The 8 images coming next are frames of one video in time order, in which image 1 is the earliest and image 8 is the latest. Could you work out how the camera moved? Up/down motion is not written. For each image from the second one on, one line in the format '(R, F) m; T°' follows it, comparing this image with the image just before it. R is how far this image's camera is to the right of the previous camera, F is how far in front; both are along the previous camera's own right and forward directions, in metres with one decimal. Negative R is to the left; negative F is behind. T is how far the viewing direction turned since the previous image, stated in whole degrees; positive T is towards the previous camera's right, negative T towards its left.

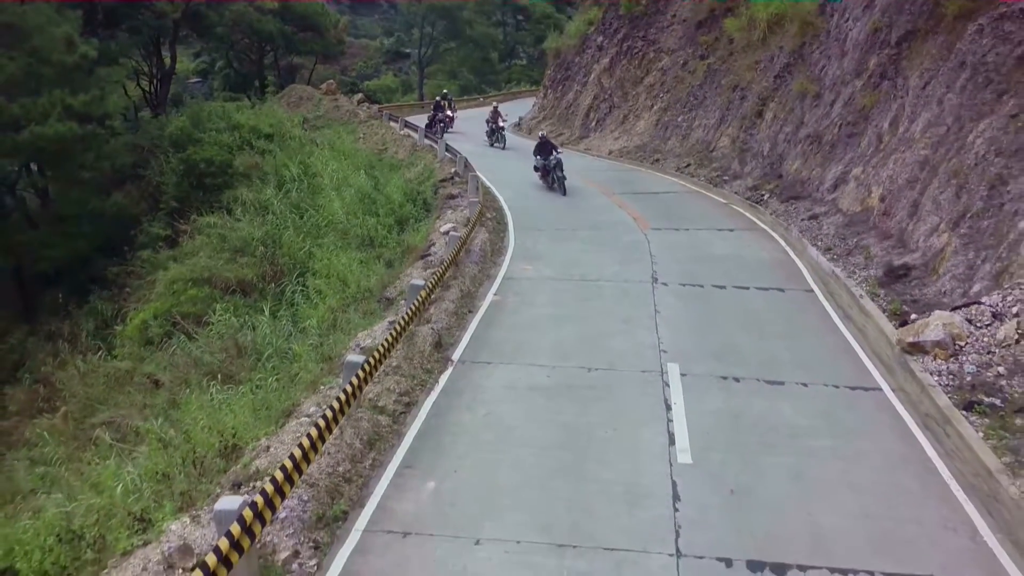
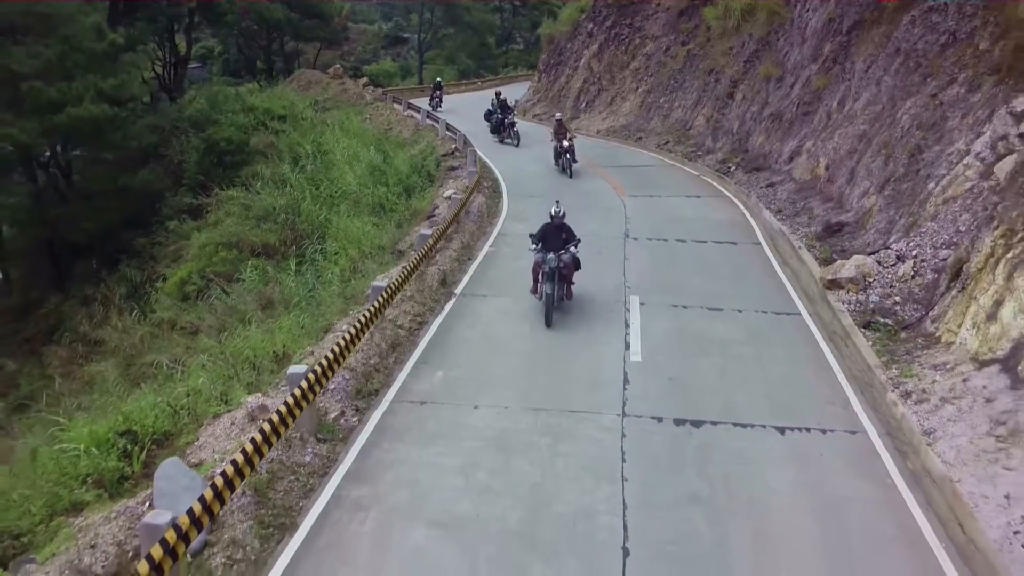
(+0.1, -2.3) m; 0°
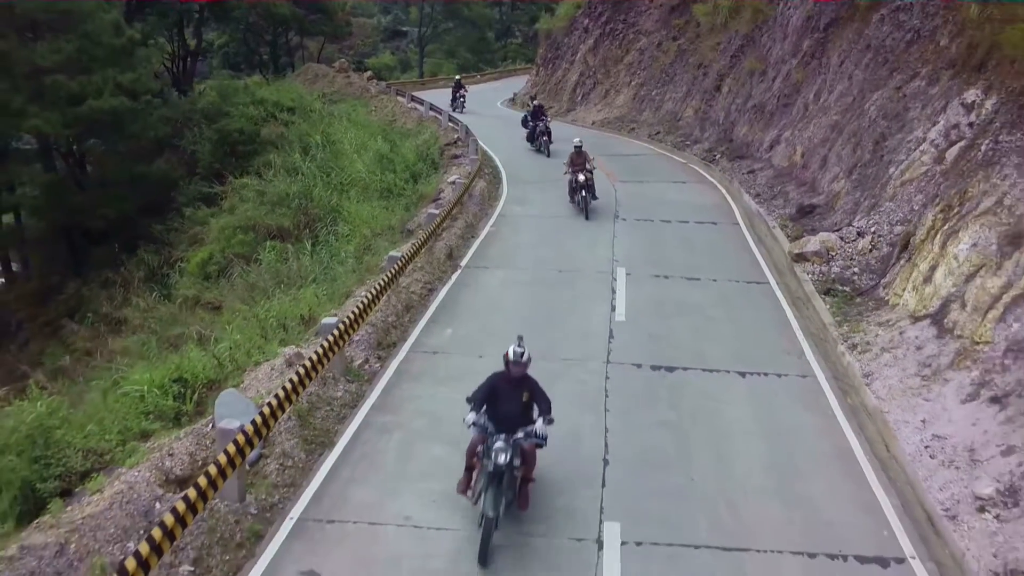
(0.0, -1.4) m; 0°
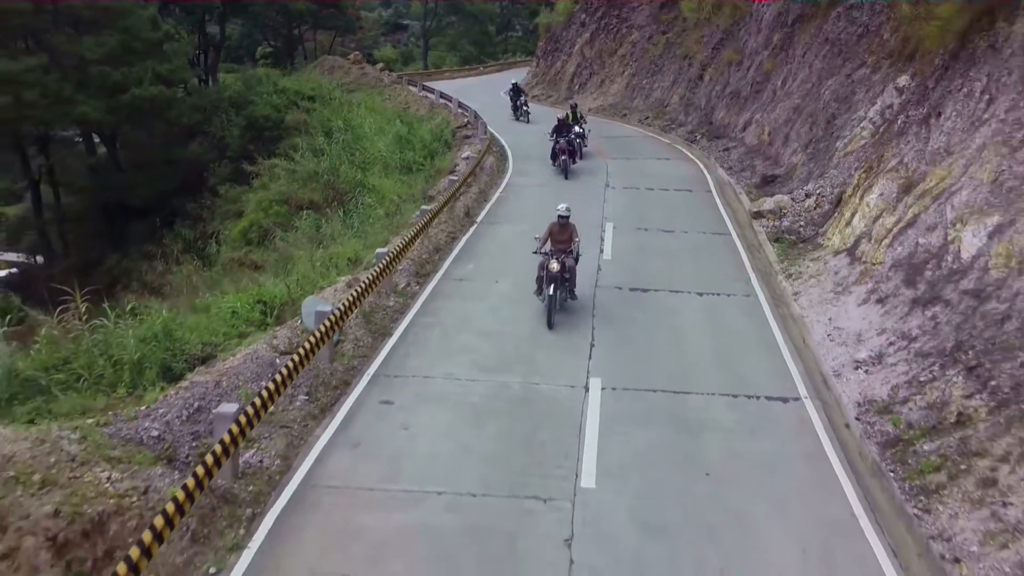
(-0.1, -2.9) m; 0°
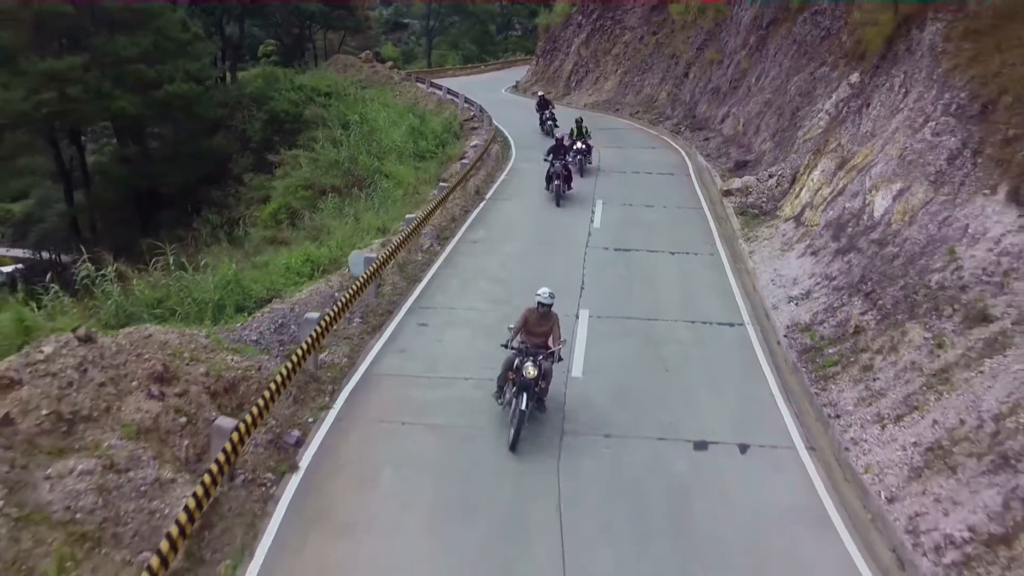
(-0.1, -2.7) m; 0°
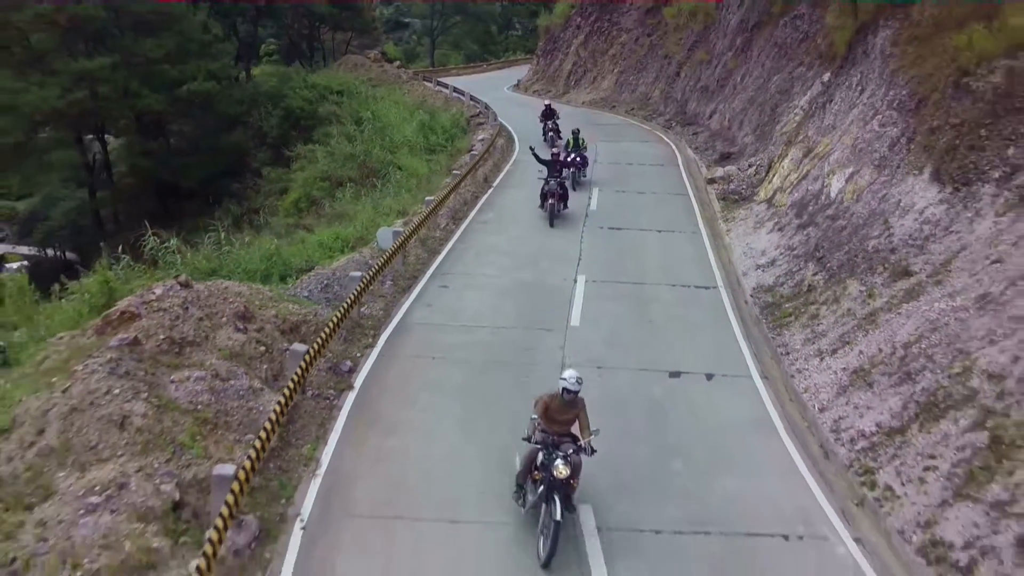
(-0.1, -2.1) m; 0°
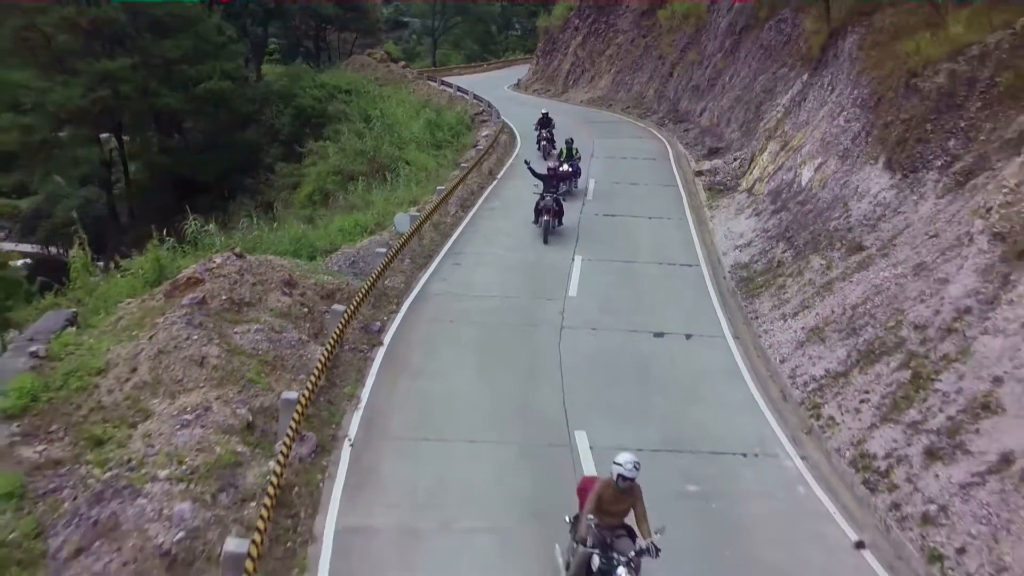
(-0.1, -1.7) m; 0°
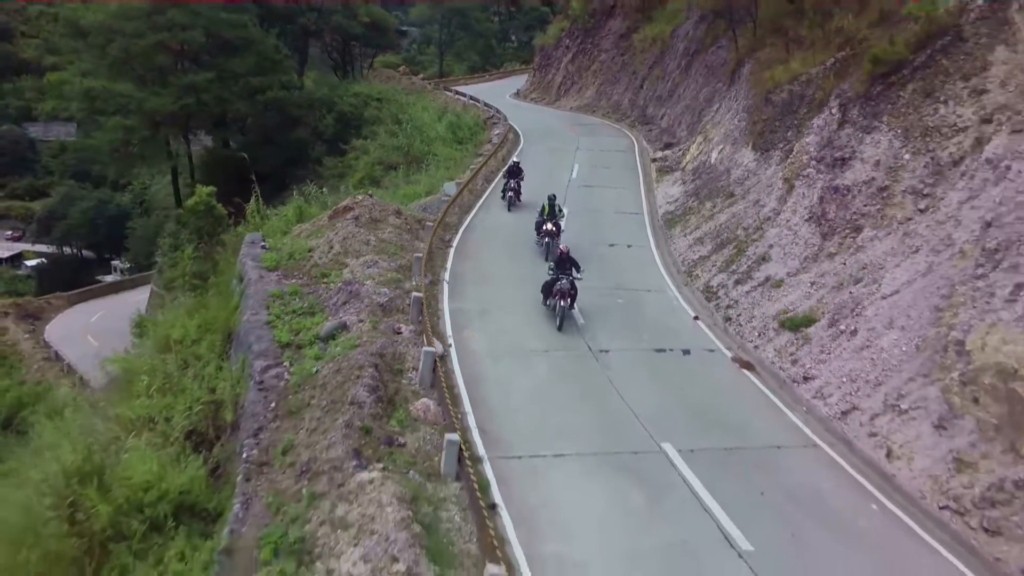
(-0.4, -8.8) m; 0°
